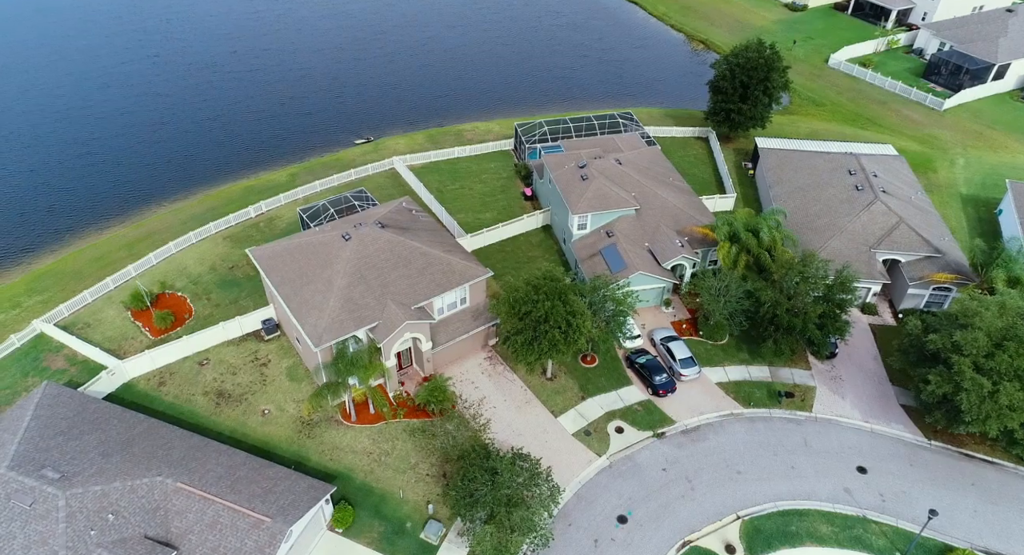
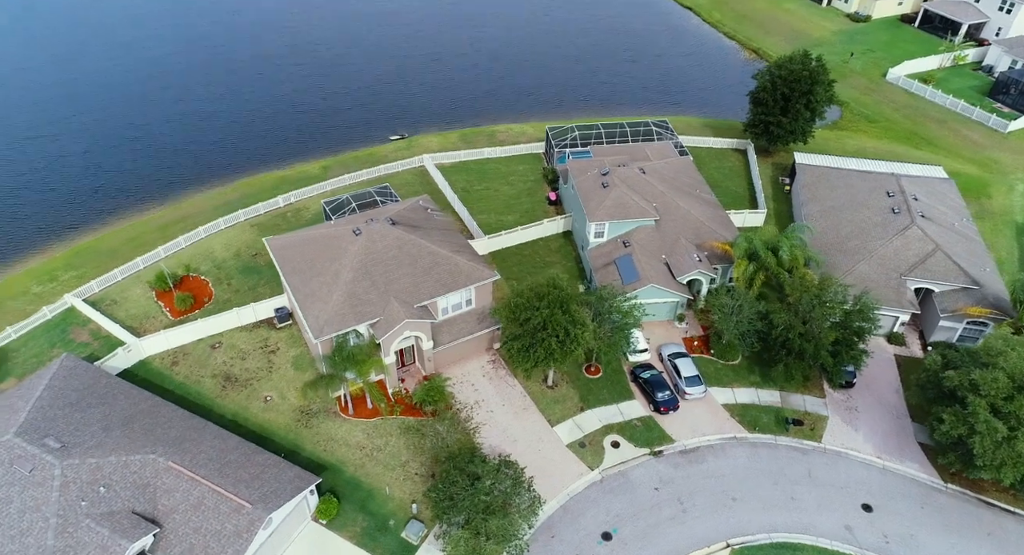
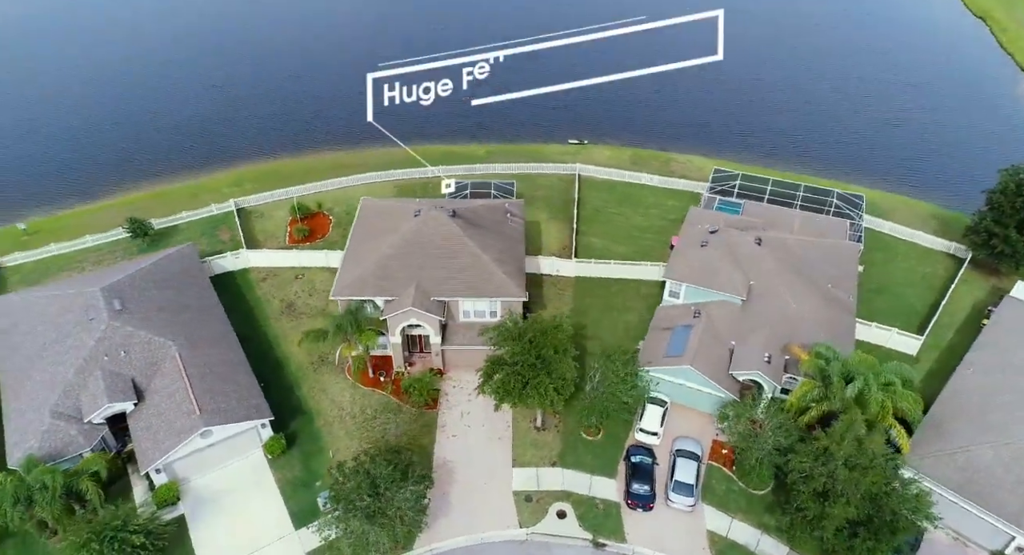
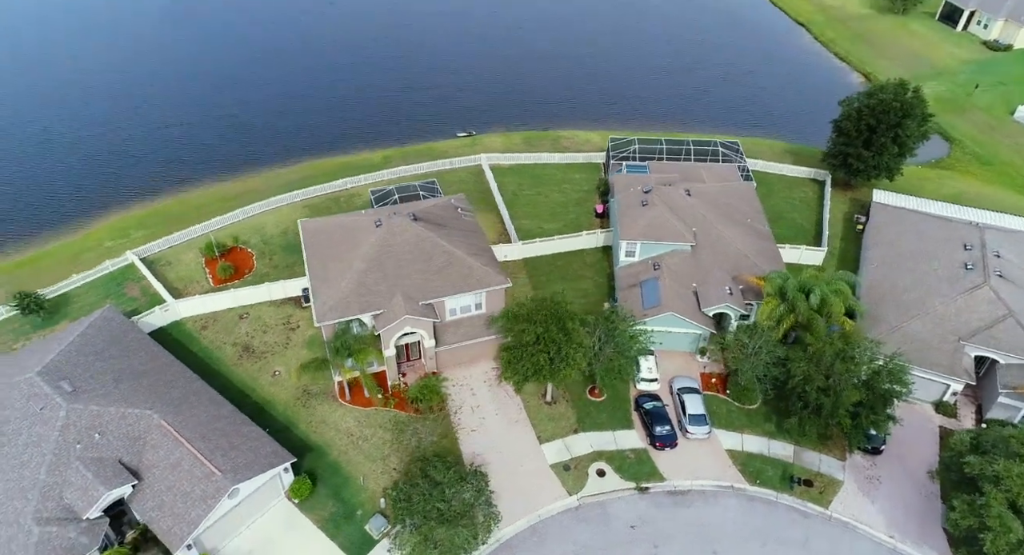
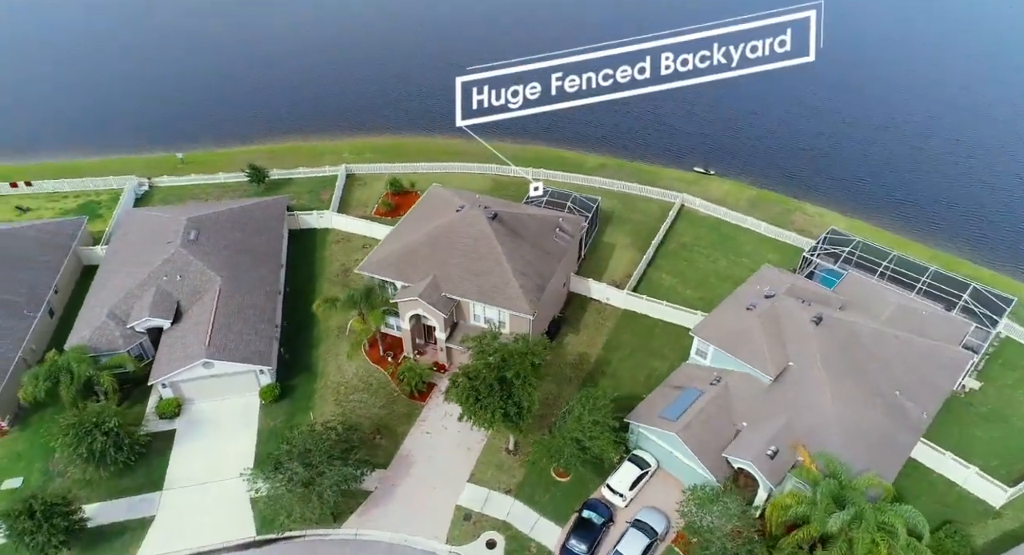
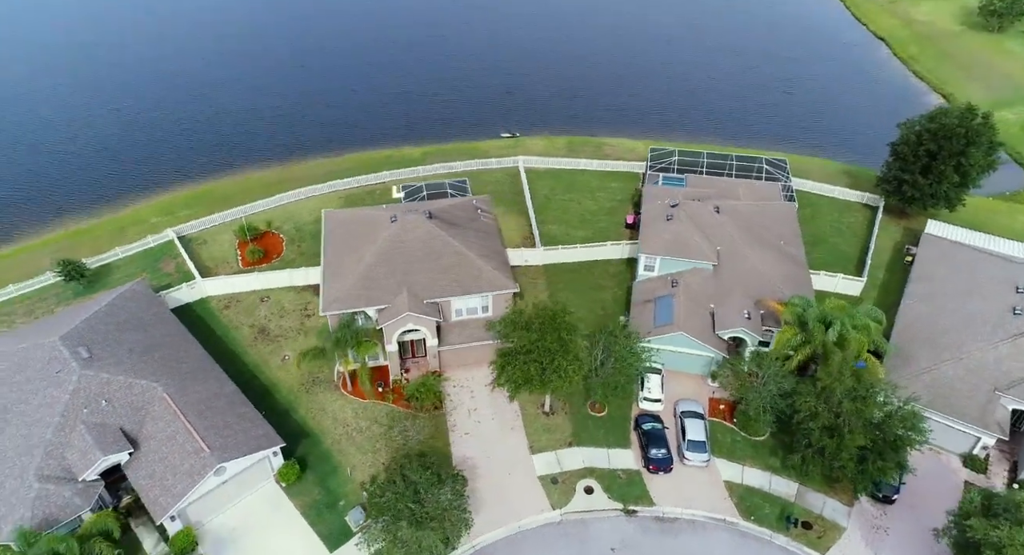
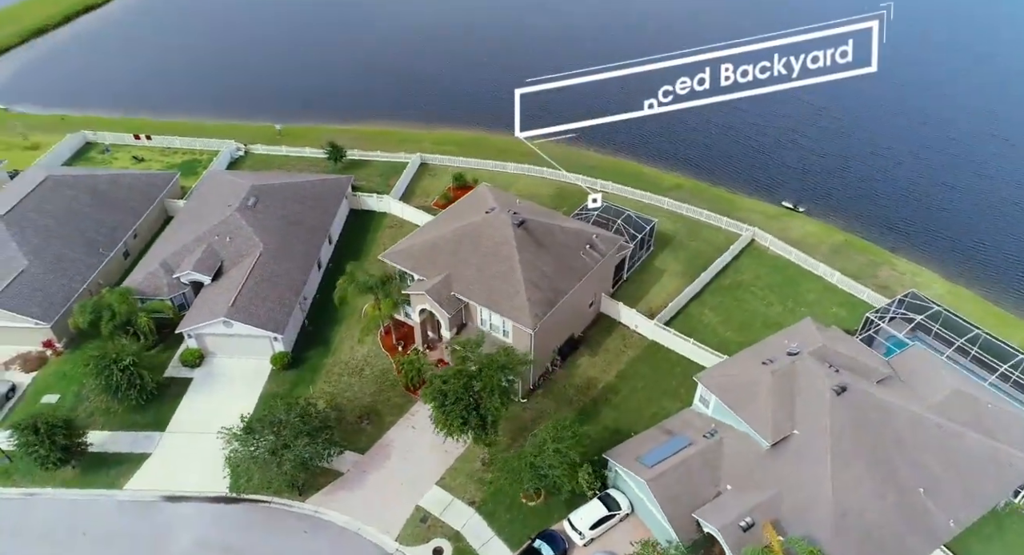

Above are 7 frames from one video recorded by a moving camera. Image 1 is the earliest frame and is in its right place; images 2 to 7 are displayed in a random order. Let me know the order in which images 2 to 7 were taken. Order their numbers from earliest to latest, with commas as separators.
2, 4, 6, 3, 5, 7
